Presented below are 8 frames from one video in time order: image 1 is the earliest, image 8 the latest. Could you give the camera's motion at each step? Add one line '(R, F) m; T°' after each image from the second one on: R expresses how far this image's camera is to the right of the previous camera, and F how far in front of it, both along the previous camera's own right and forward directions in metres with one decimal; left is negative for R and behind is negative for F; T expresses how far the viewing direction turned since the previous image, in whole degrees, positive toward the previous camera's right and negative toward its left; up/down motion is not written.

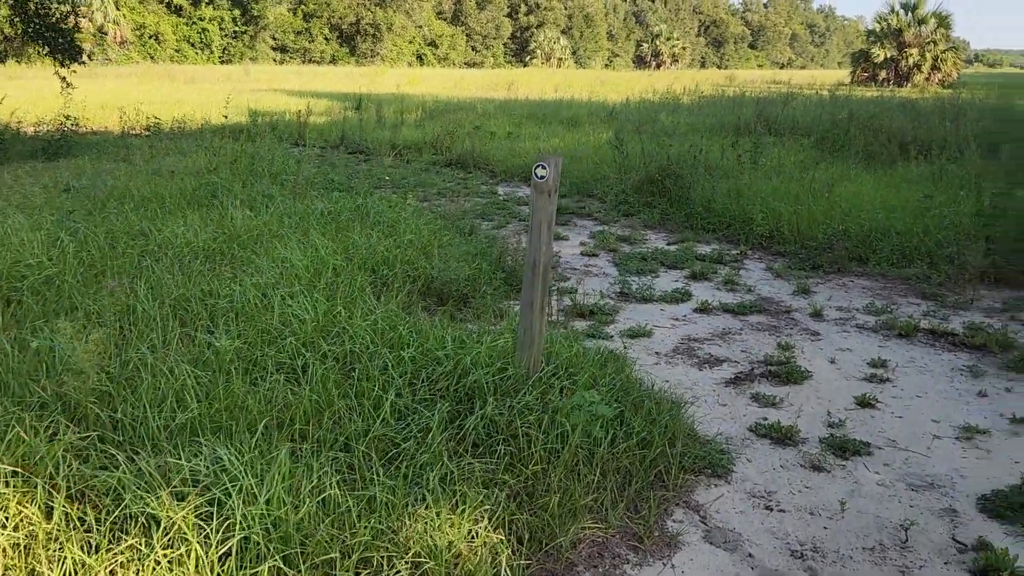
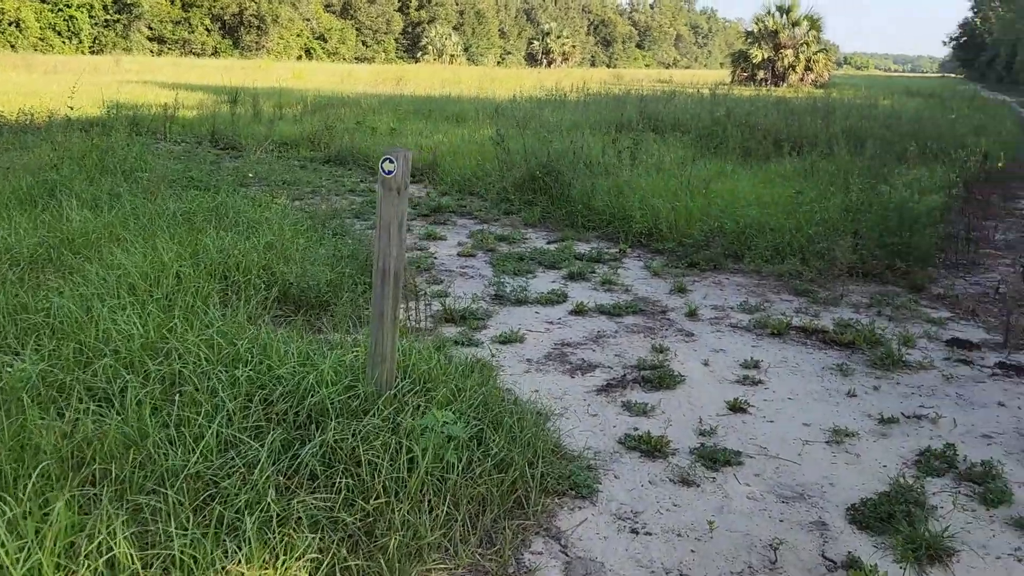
(+0.1, +0.2) m; +7°
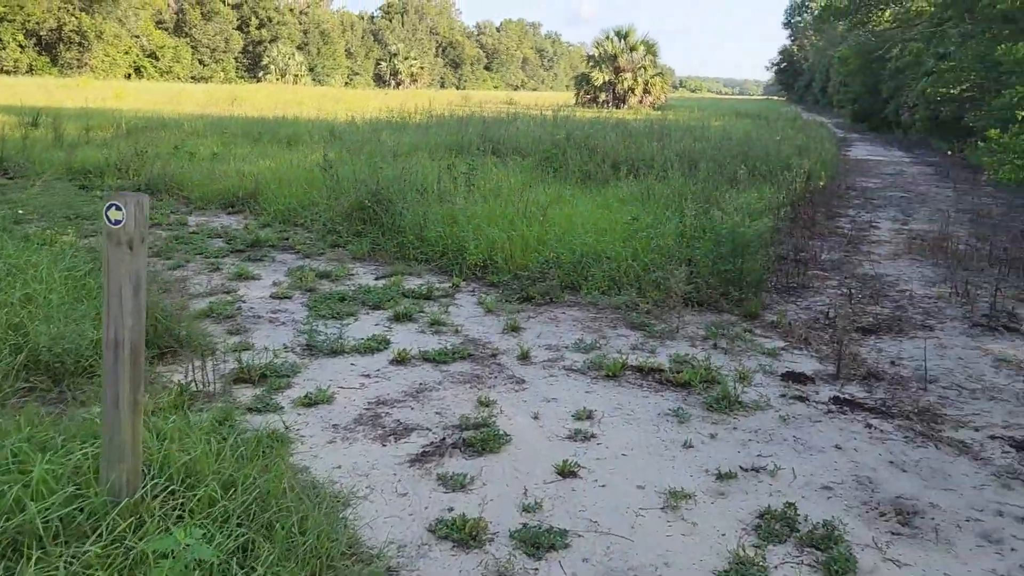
(+0.2, +0.4) m; +10°
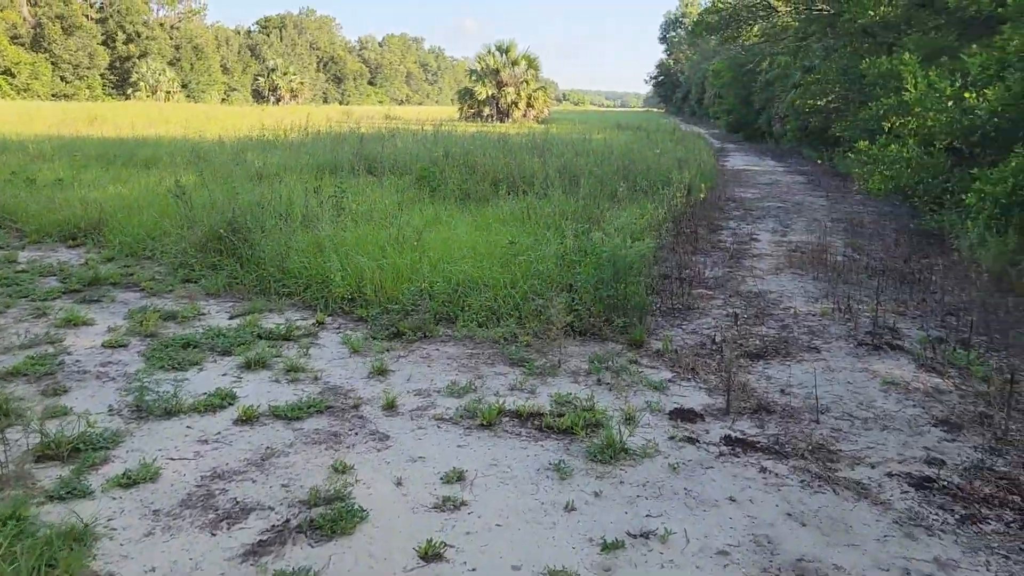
(+0.1, +0.4) m; +7°
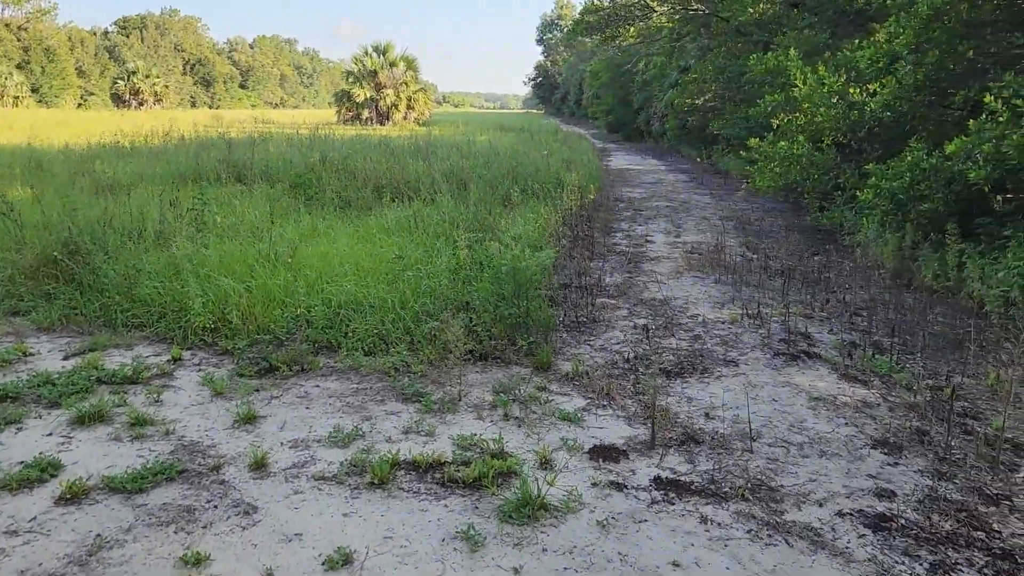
(0.0, +0.5) m; +8°
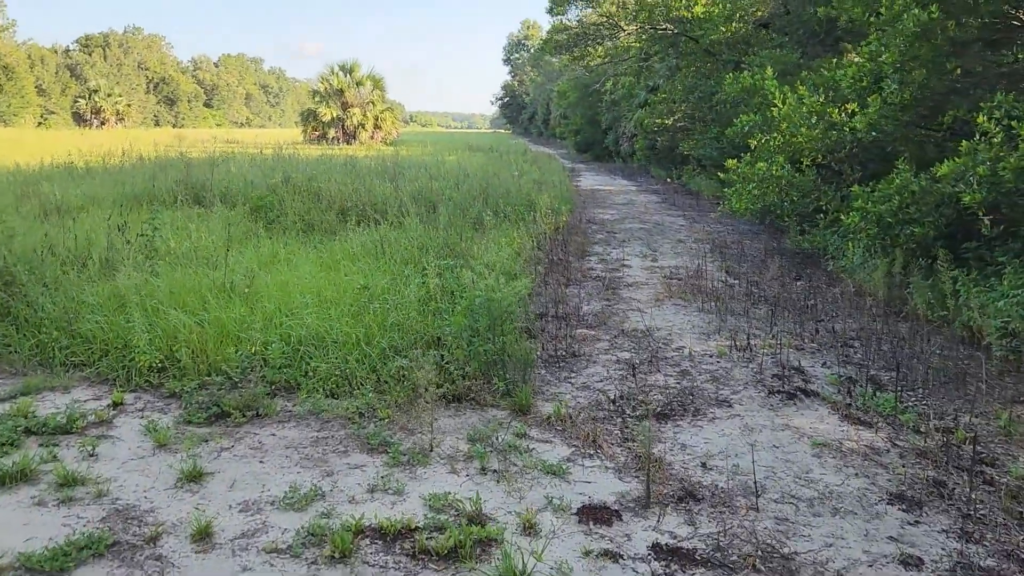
(0.0, +0.3) m; +2°
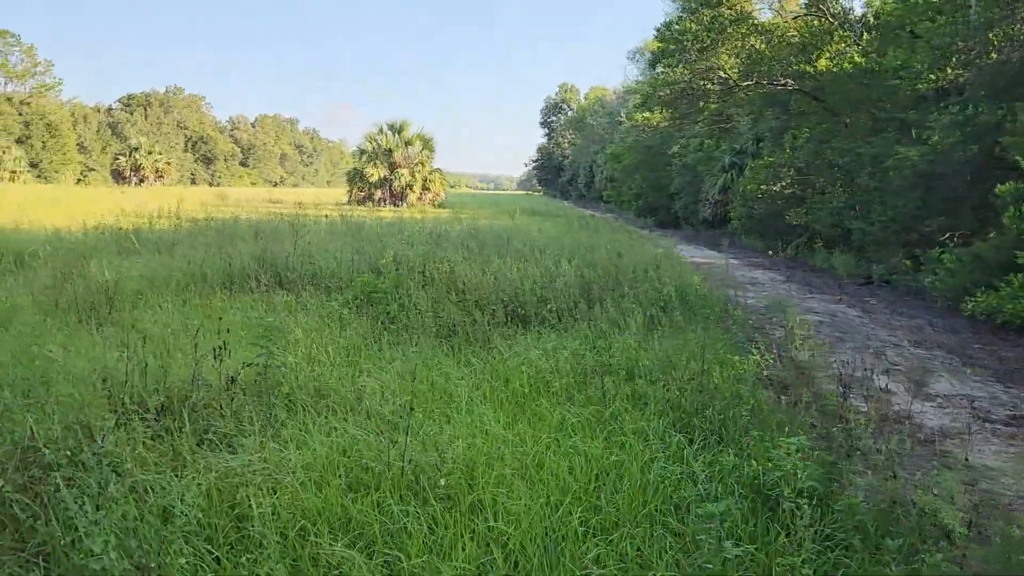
(-1.2, +1.9) m; -2°
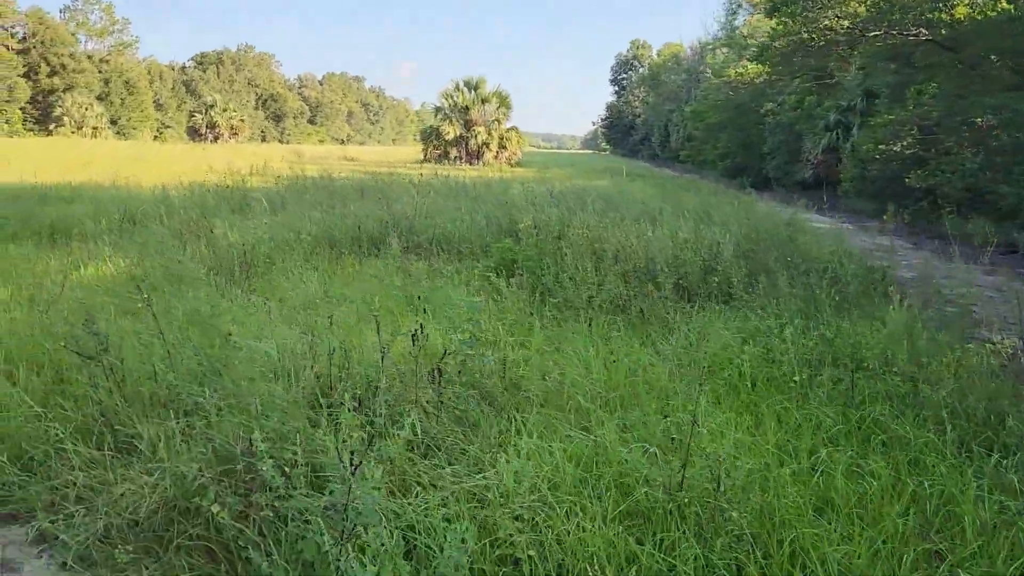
(-0.7, +0.5) m; -4°
